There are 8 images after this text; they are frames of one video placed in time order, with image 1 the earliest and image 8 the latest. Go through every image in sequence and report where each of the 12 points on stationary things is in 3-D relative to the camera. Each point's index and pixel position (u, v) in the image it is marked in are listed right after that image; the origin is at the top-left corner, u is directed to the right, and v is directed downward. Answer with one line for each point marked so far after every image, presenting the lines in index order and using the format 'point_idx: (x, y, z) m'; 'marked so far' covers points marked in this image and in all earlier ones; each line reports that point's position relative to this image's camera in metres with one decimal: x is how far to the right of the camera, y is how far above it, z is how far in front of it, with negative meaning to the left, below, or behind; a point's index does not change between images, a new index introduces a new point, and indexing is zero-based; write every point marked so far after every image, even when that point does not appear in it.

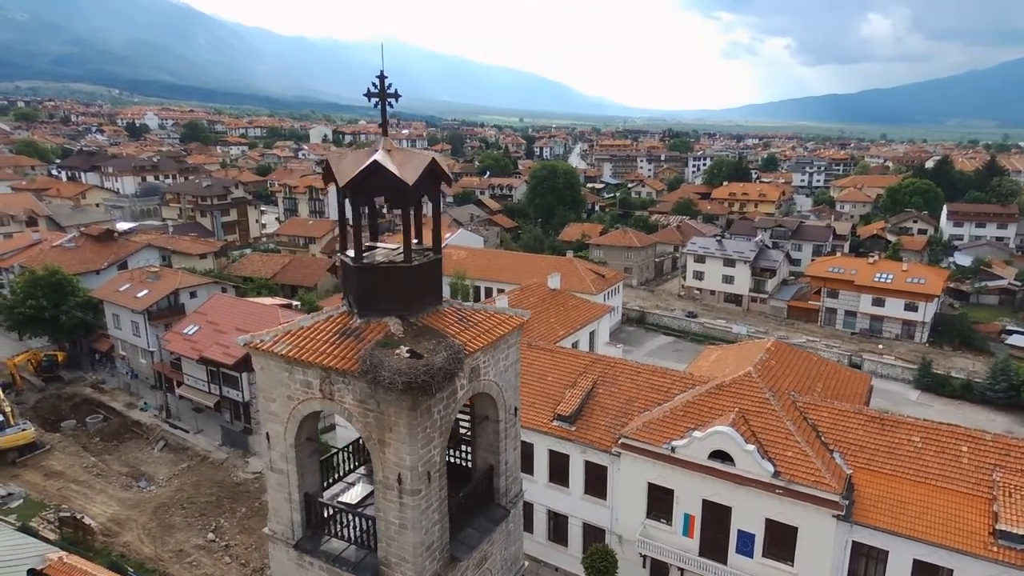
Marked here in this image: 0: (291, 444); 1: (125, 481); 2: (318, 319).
0: (-2.3, -1.6, +6.6) m
1: (-12.2, -6.1, +20.0) m
2: (-2.0, -0.3, +6.7) m
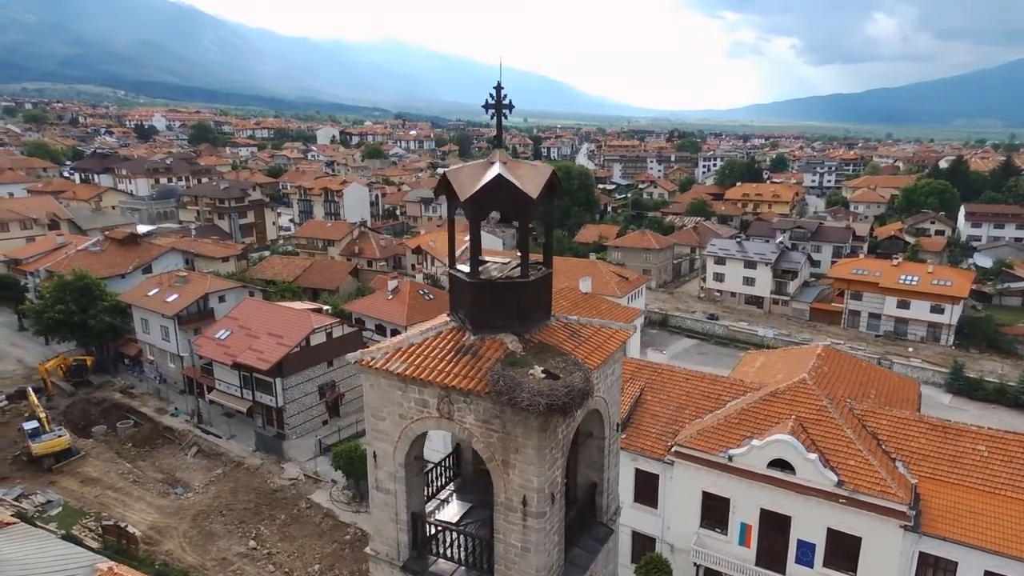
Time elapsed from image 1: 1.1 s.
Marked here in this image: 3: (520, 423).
0: (-1.1, -1.8, +6.5) m
1: (-11.0, -6.3, +19.9) m
2: (-0.9, -0.5, +6.5) m
3: (+0.1, -1.2, +5.6) m
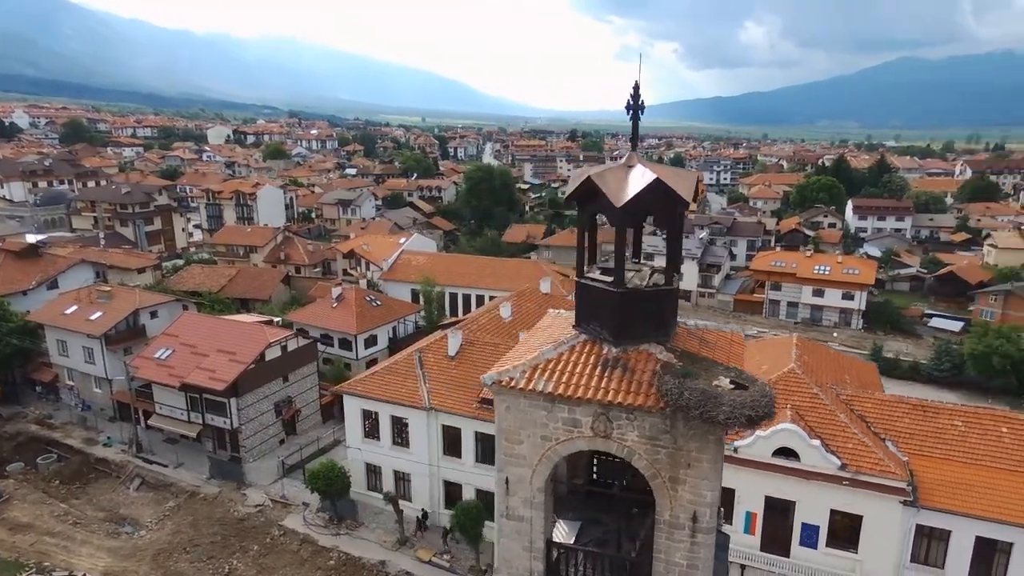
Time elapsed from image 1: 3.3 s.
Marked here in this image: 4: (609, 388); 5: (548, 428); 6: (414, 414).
0: (+0.3, -1.9, +6.1) m
1: (-11.3, -6.7, +17.8) m
2: (+0.5, -0.6, +6.2) m
3: (+1.6, -1.3, +5.4) m
4: (+0.9, -0.9, +5.7) m
5: (+0.3, -1.3, +5.9) m
6: (-2.7, -3.5, +17.4) m
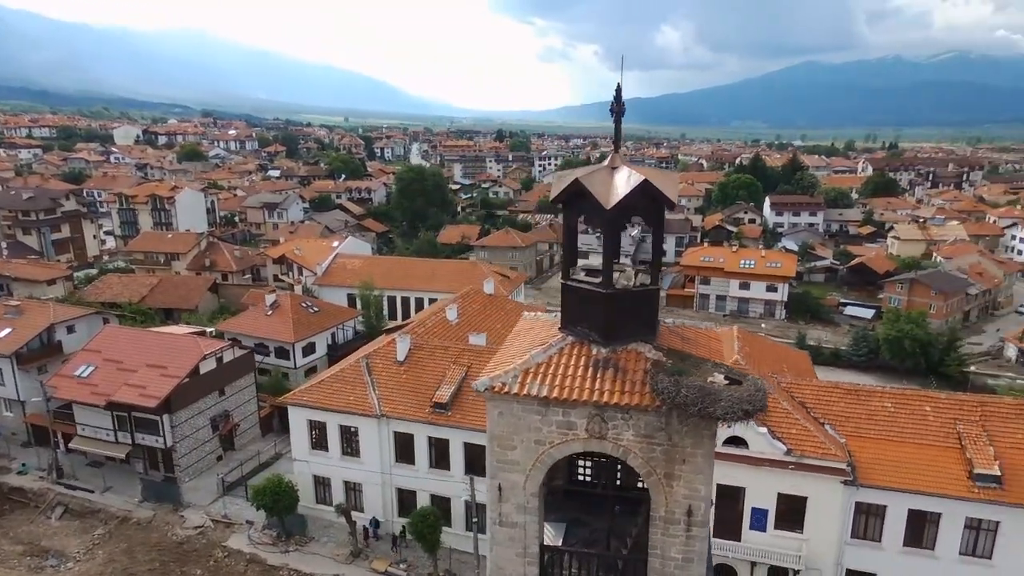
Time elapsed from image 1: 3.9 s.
0: (+0.2, -2.0, +6.1) m
1: (-12.5, -7.1, +16.4) m
2: (+0.4, -0.6, +6.1) m
3: (+1.6, -1.3, +5.5) m
4: (+0.8, -0.9, +5.7) m
5: (+0.3, -1.3, +5.9) m
6: (-3.9, -3.6, +16.9) m
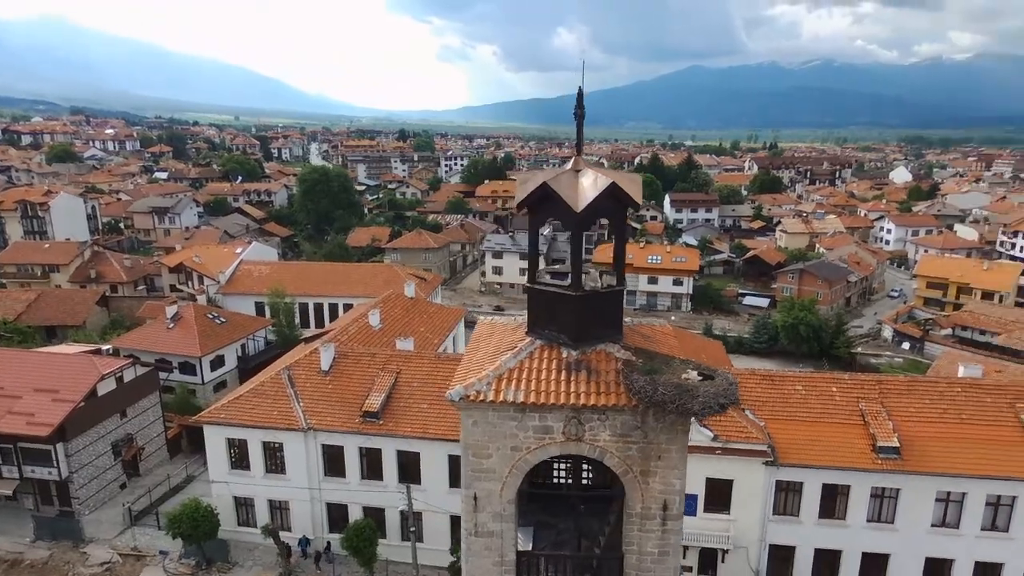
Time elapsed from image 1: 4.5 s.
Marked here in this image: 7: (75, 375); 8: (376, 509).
0: (0.0, -2.0, +6.0) m
1: (-13.9, -7.6, +14.4) m
2: (+0.1, -0.7, +6.1) m
3: (+1.4, -1.3, +5.7) m
4: (+0.6, -0.9, +5.7) m
5: (+0.1, -1.4, +5.8) m
6: (-5.6, -3.8, +16.2) m
7: (-12.4, -2.5, +18.0) m
8: (-3.5, -5.8, +16.6) m
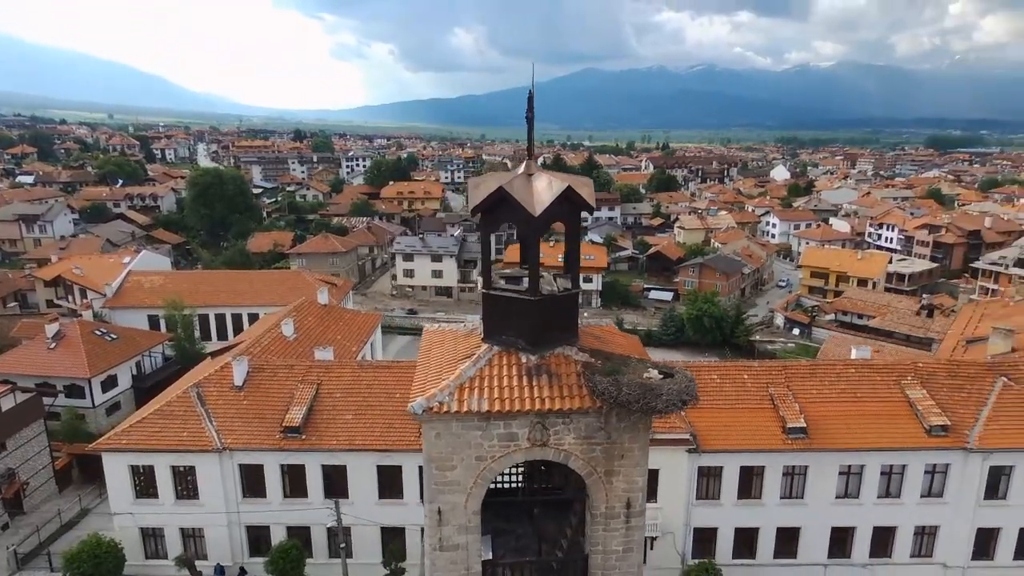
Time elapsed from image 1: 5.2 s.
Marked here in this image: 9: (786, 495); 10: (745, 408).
0: (-0.3, -2.1, +5.9) m
1: (-15.1, -8.2, +12.2) m
2: (-0.3, -0.7, +6.0) m
3: (+1.1, -1.3, +5.8) m
4: (+0.3, -1.0, +5.7) m
5: (-0.3, -1.4, +5.7) m
6: (-7.3, -4.1, +15.1) m
7: (-14.3, -3.0, +15.9) m
8: (-5.3, -6.0, +15.8) m
9: (+6.8, -5.1, +15.7) m
10: (+5.9, -3.1, +16.1) m
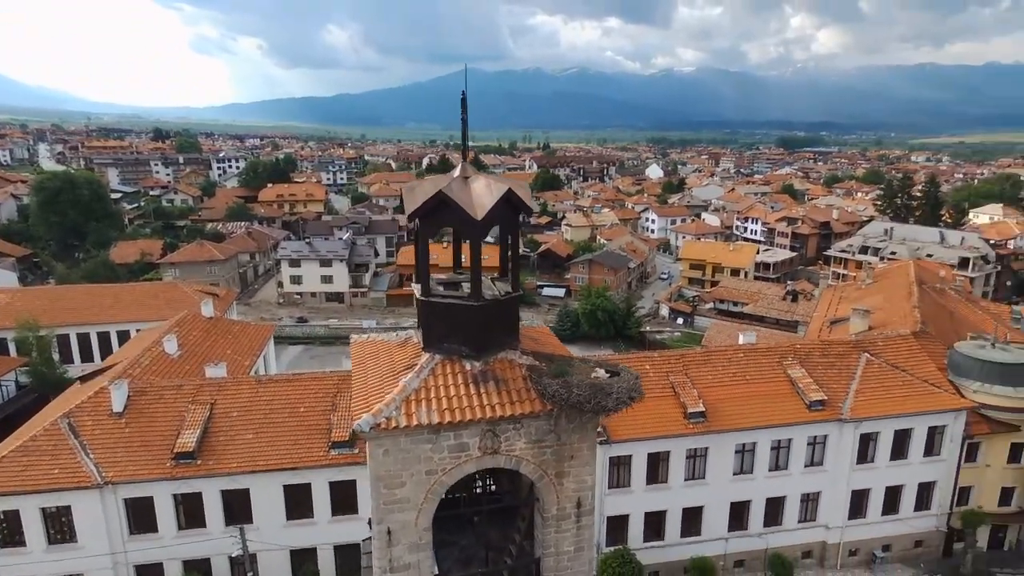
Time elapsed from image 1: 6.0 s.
0: (-0.8, -2.1, +5.7) m
1: (-16.2, -8.8, +9.3) m
2: (-0.8, -0.8, +5.8) m
3: (+0.6, -1.3, +5.8) m
4: (-0.2, -1.0, +5.6) m
5: (-0.7, -1.5, +5.5) m
6: (-9.2, -4.5, +13.5) m
7: (-16.2, -3.6, +13.1) m
8: (-7.2, -6.3, +14.6) m
9: (+4.6, -5.0, +16.6) m
10: (+3.6, -2.9, +16.9) m
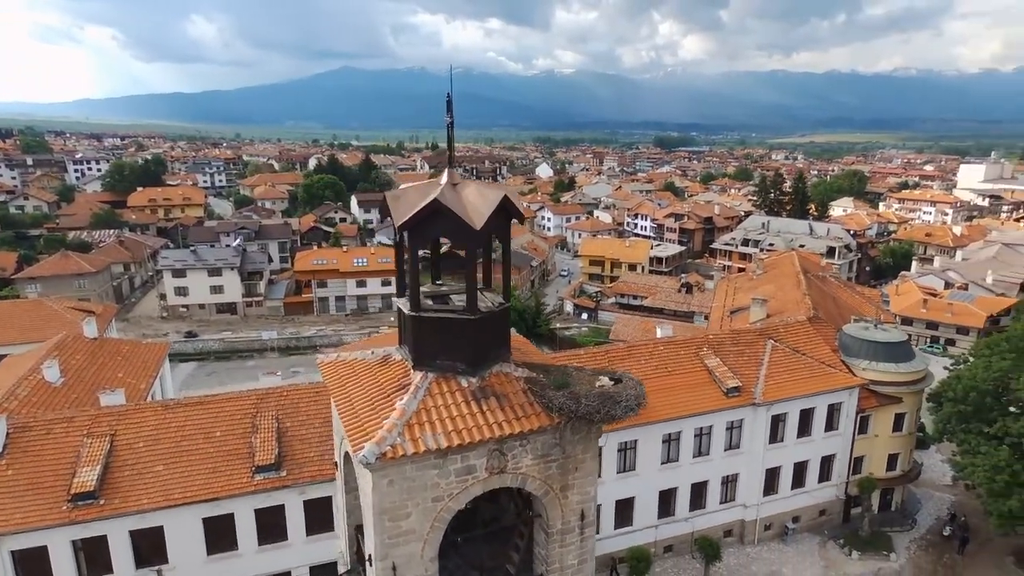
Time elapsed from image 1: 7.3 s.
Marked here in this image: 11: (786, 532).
0: (-0.7, -2.3, +5.3) m
1: (-16.2, -9.6, +6.3) m
2: (-0.8, -0.9, +5.4) m
3: (+0.6, -1.4, +5.7) m
4: (-0.1, -1.1, +5.4) m
5: (-0.6, -1.6, +5.2) m
6: (-10.2, -4.9, +11.7) m
7: (-17.1, -4.4, +10.1) m
8: (-8.4, -6.7, +13.1) m
9: (+2.9, -4.9, +17.0) m
10: (+1.8, -2.9, +17.1) m
11: (+8.2, -7.4, +19.1) m
